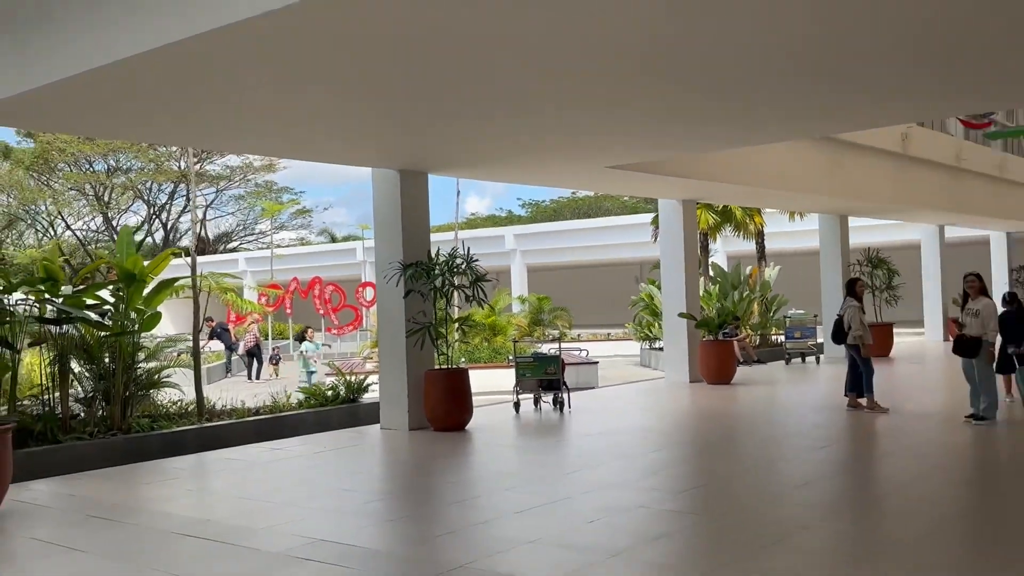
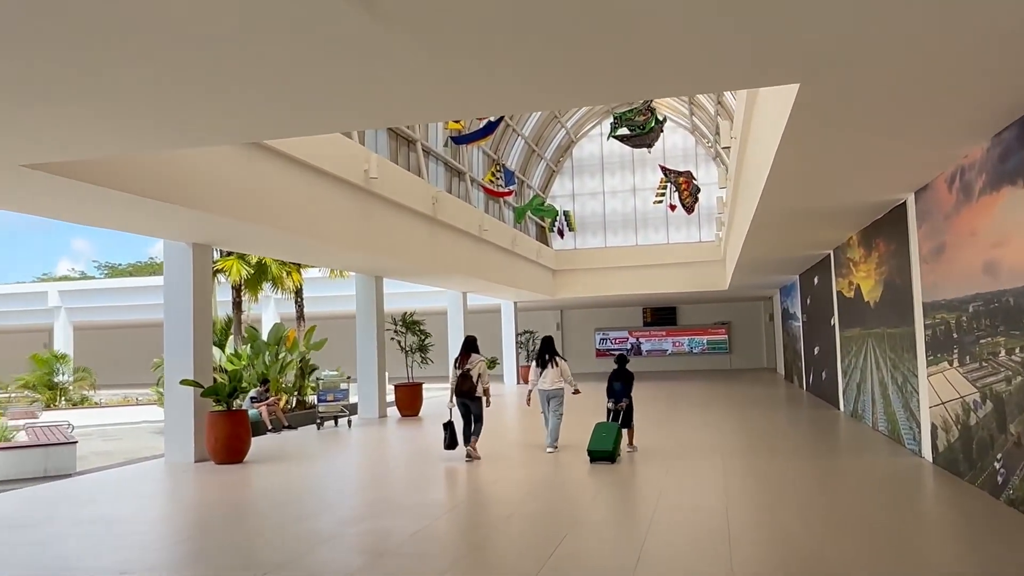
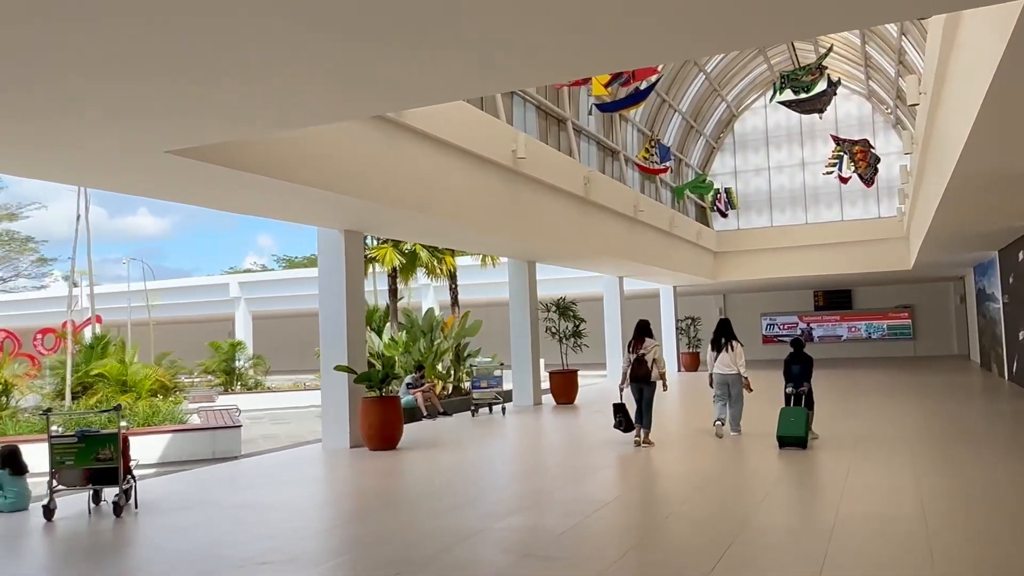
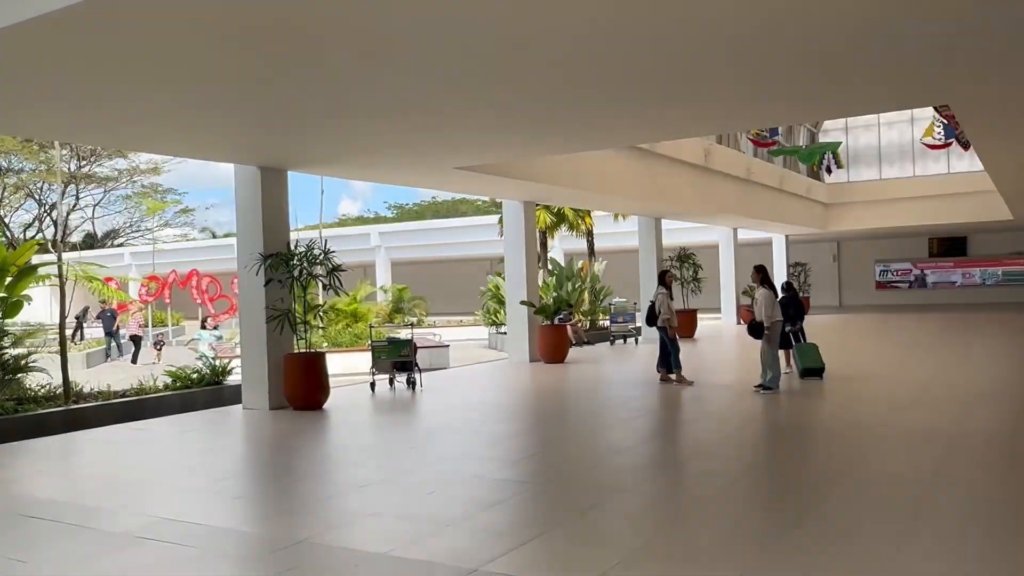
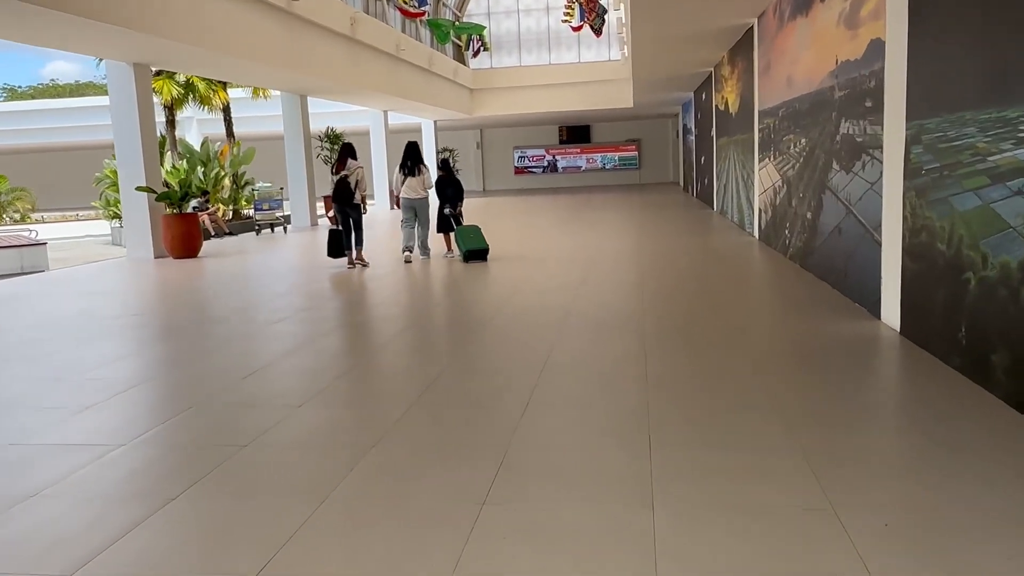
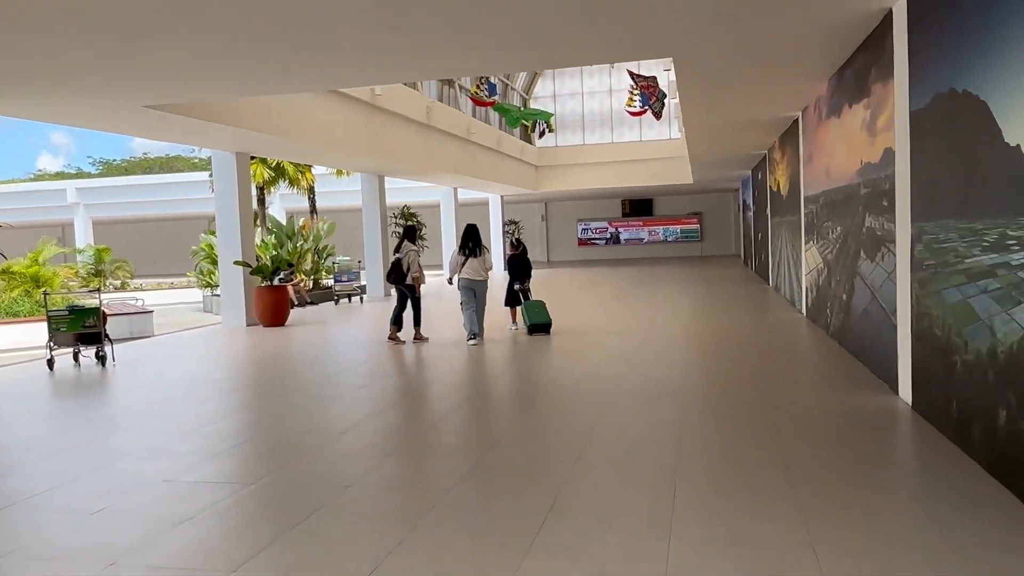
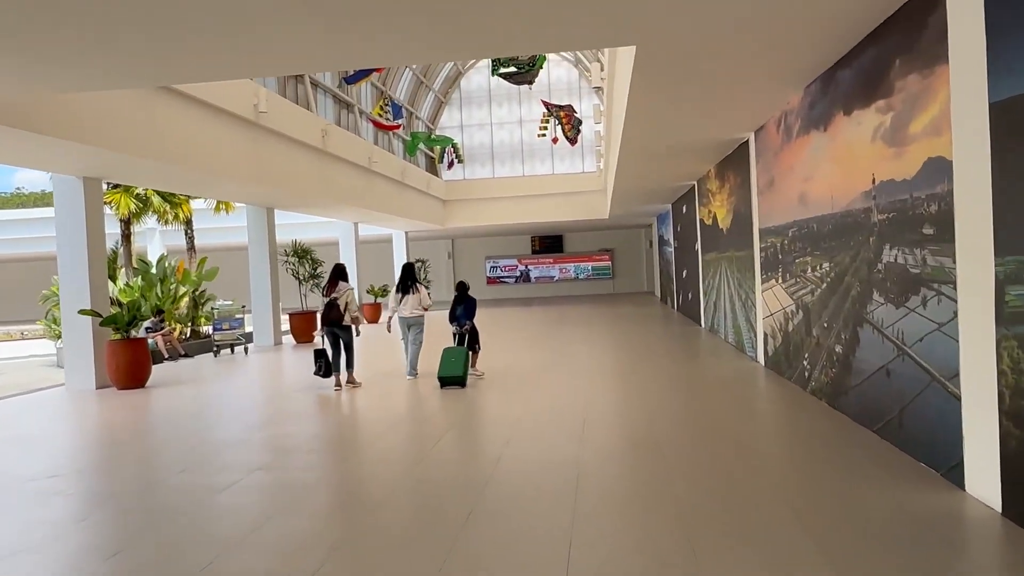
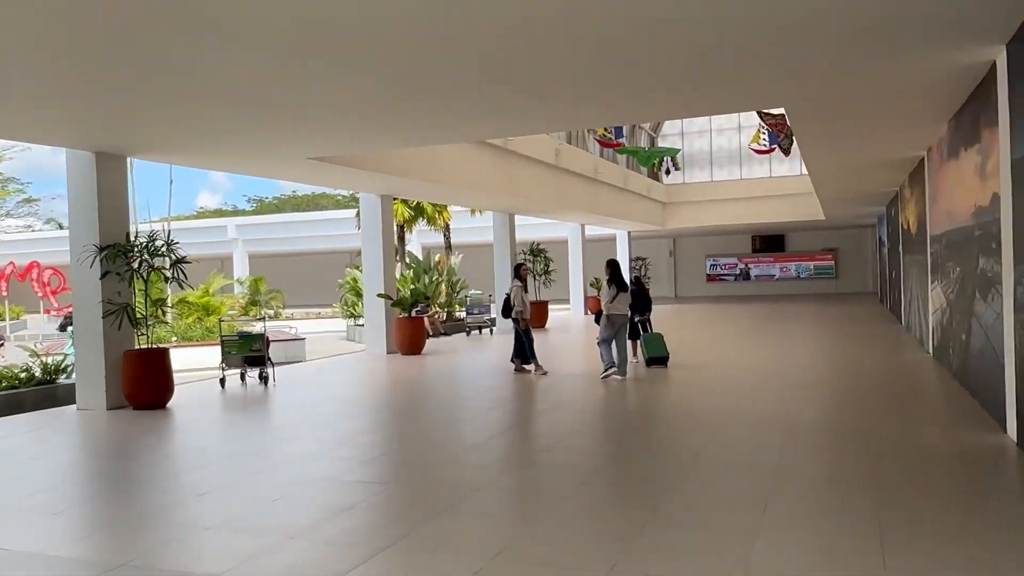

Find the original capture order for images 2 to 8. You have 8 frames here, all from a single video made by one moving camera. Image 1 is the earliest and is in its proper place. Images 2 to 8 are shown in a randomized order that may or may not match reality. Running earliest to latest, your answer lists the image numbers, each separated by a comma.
4, 8, 6, 5, 7, 2, 3
